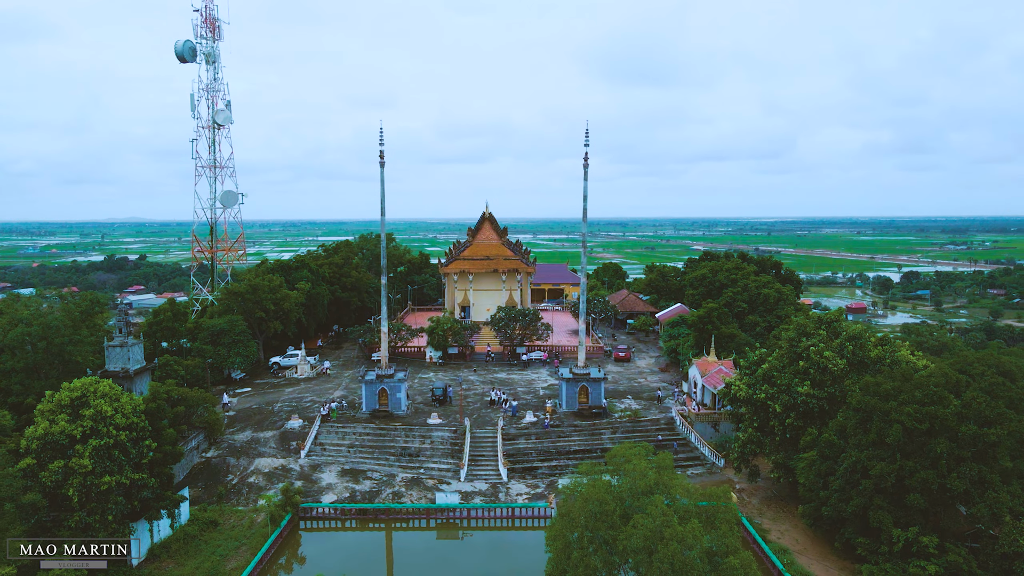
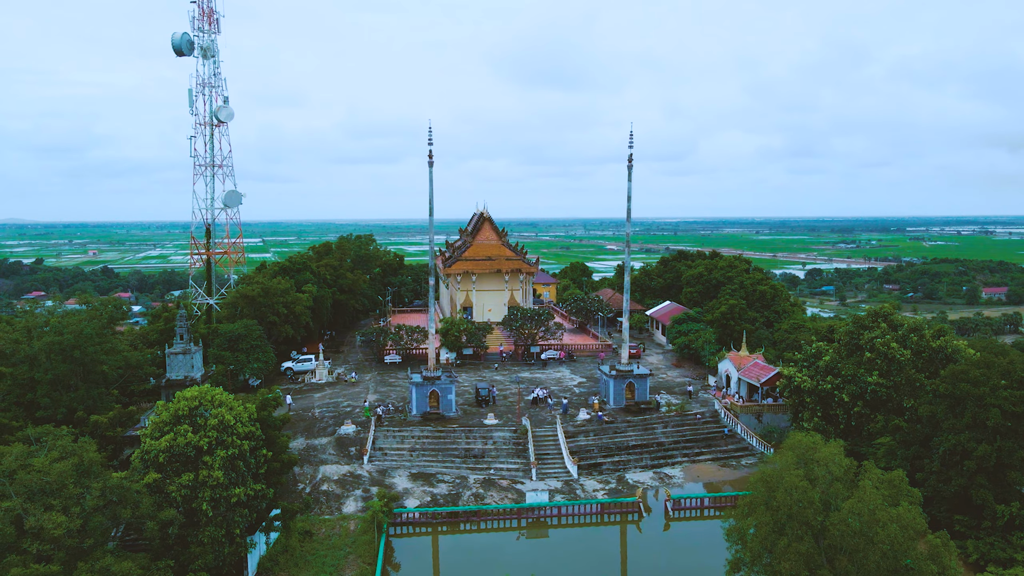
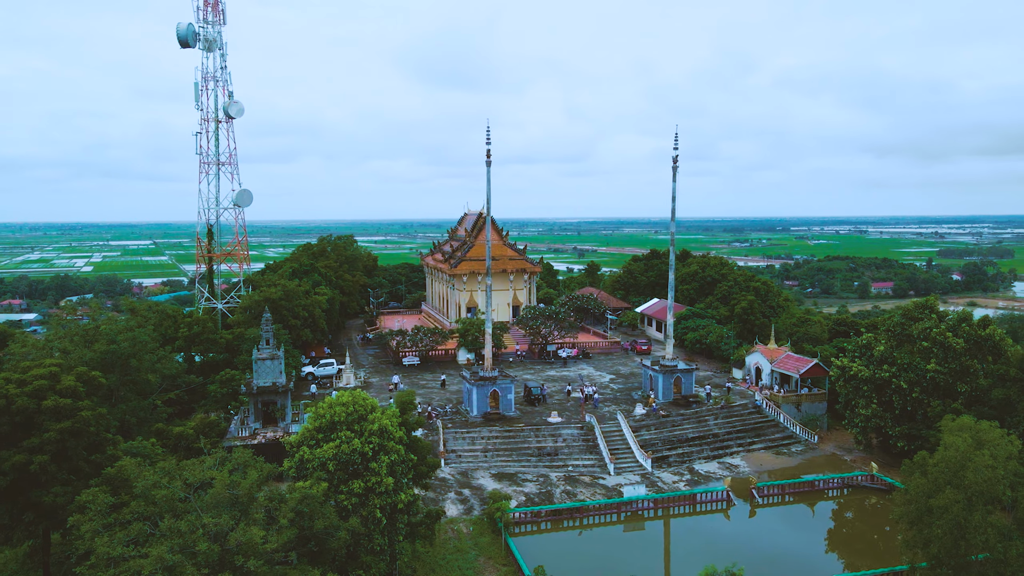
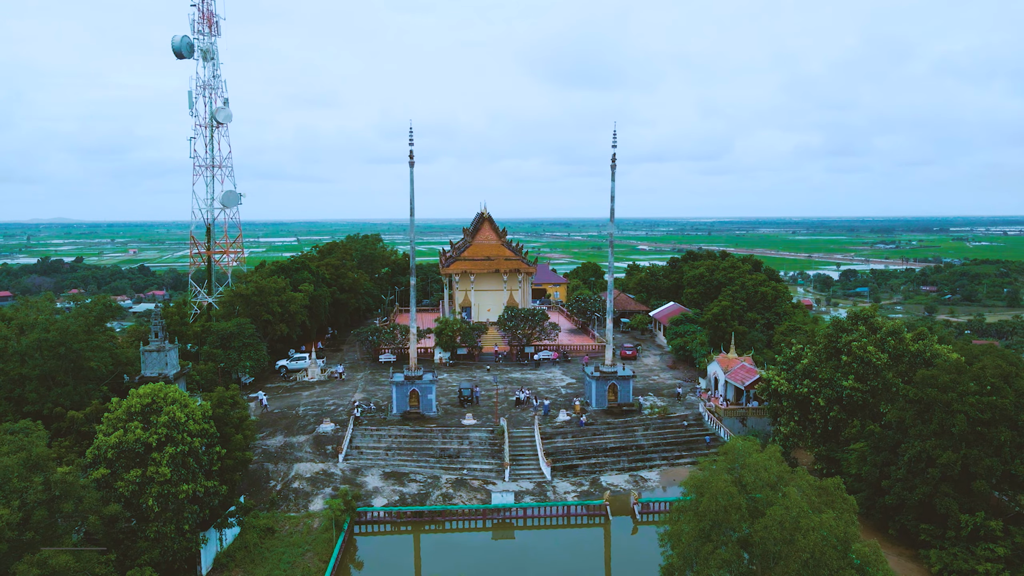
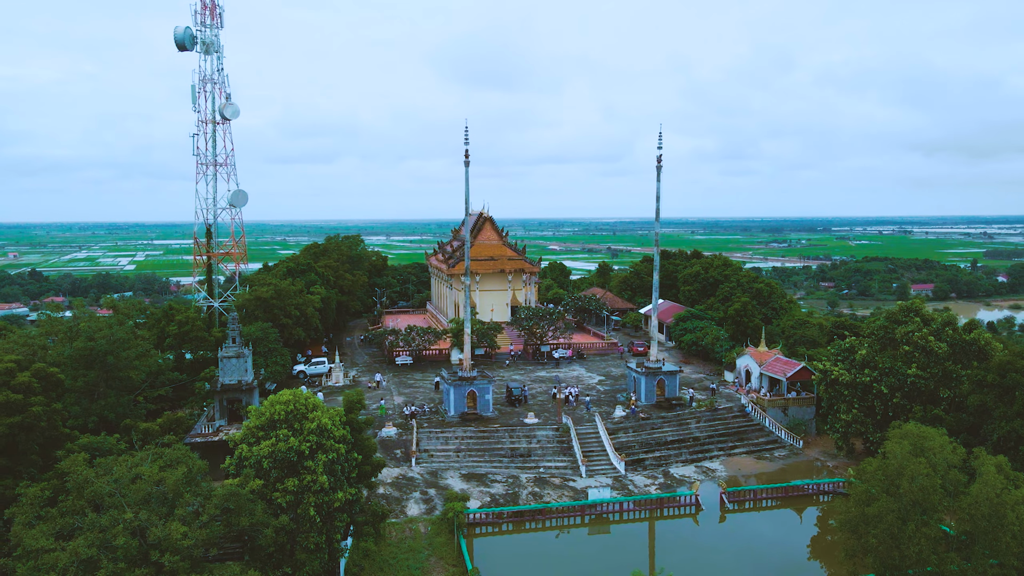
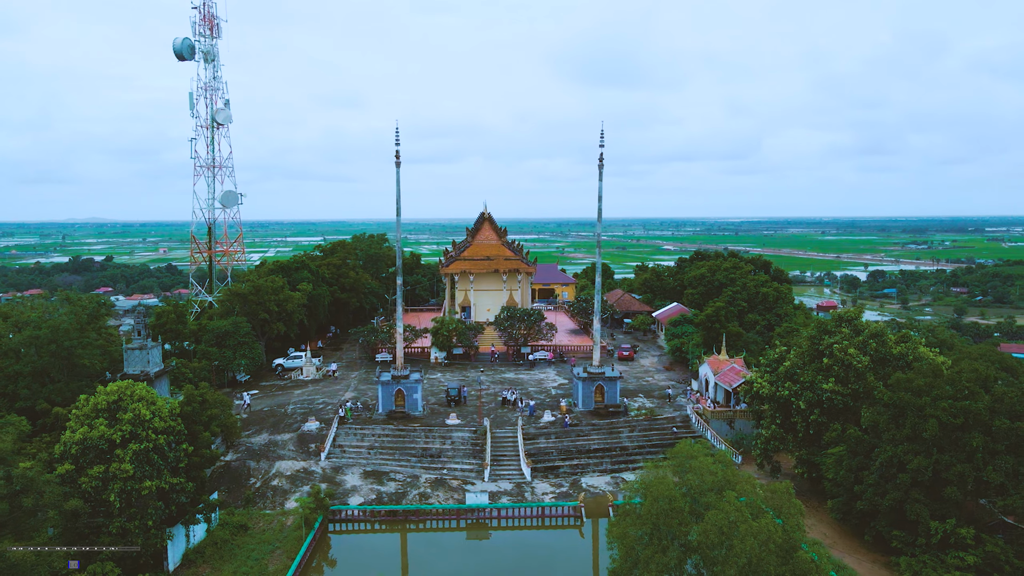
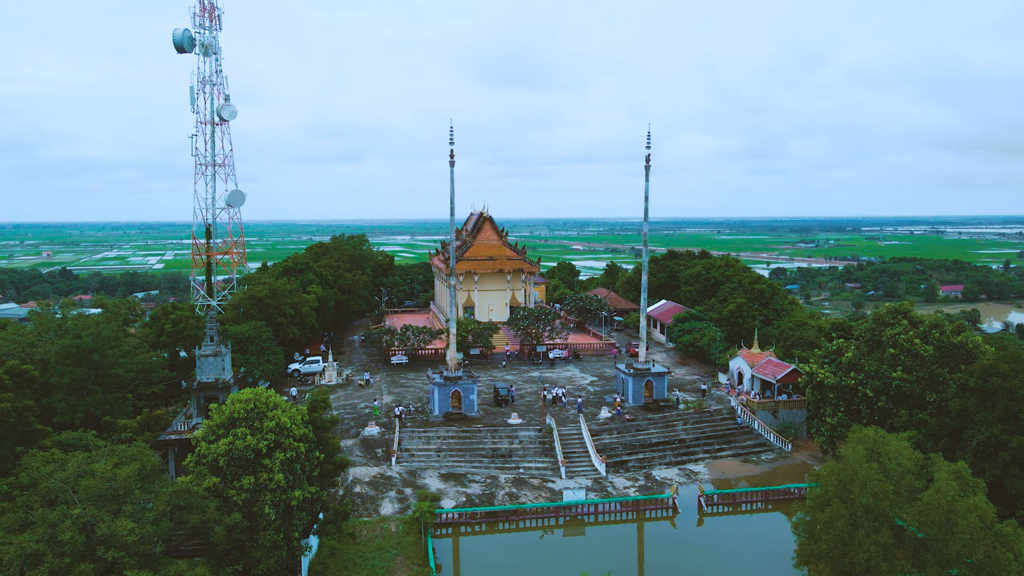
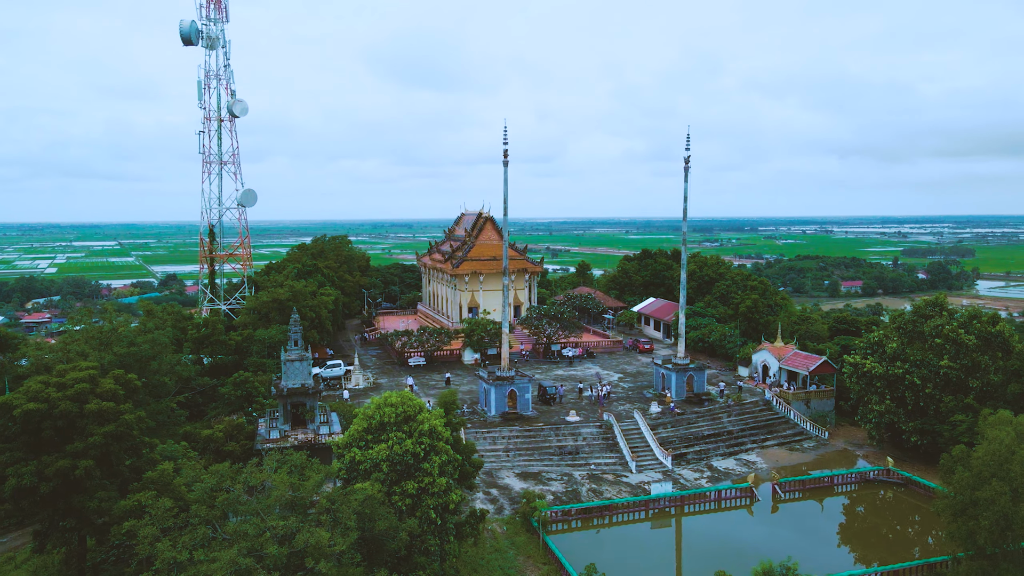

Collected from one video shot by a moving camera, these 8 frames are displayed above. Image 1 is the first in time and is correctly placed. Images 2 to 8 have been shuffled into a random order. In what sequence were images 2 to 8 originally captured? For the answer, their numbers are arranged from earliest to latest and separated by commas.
6, 4, 2, 7, 5, 3, 8
